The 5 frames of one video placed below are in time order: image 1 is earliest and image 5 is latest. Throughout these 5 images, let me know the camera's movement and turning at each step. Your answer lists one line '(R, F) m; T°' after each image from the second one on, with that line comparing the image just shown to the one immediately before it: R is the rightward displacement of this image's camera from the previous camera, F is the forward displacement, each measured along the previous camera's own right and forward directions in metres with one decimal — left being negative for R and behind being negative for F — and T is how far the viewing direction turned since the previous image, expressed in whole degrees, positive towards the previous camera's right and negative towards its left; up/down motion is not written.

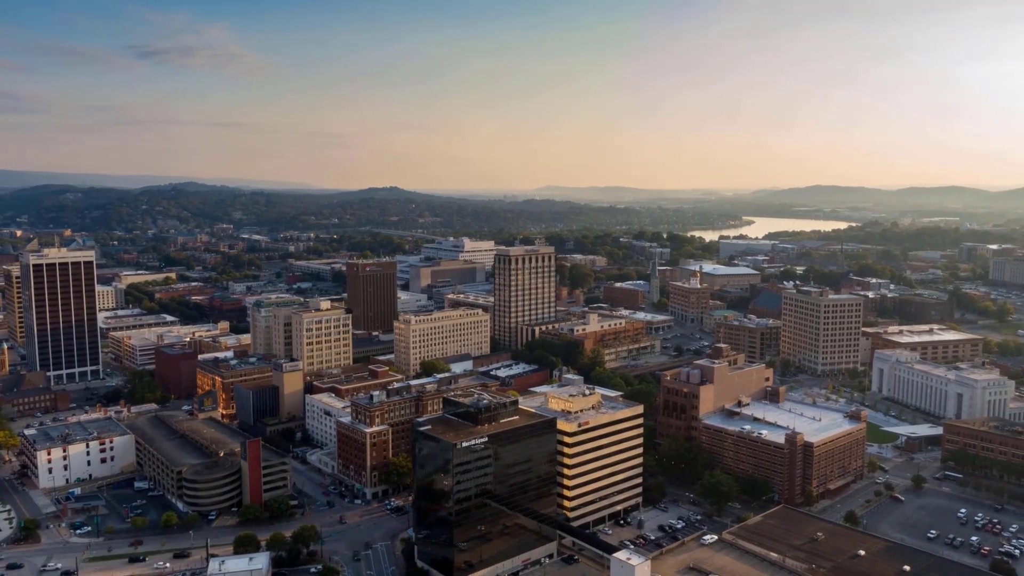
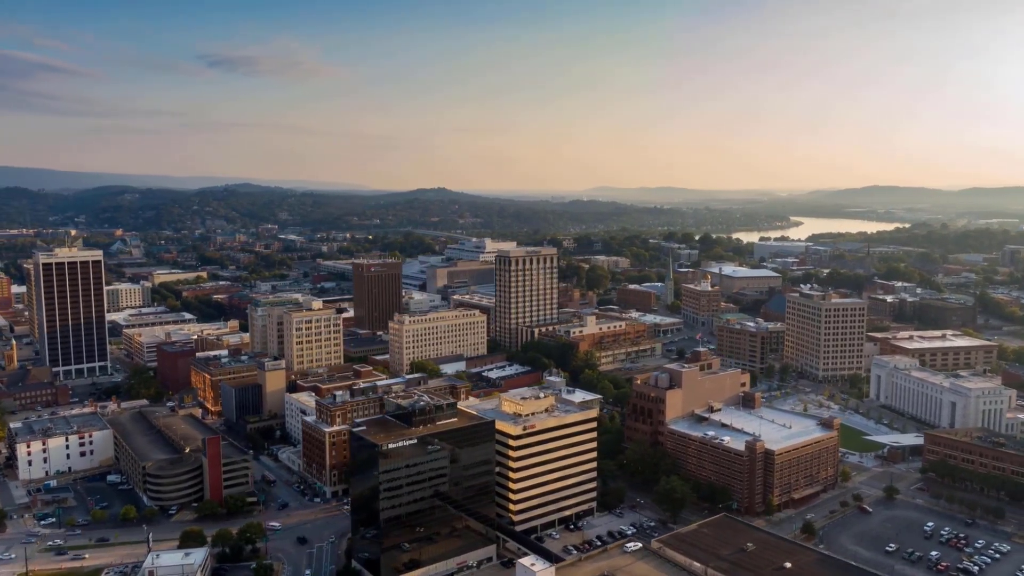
(+5.0, +0.3) m; -4°
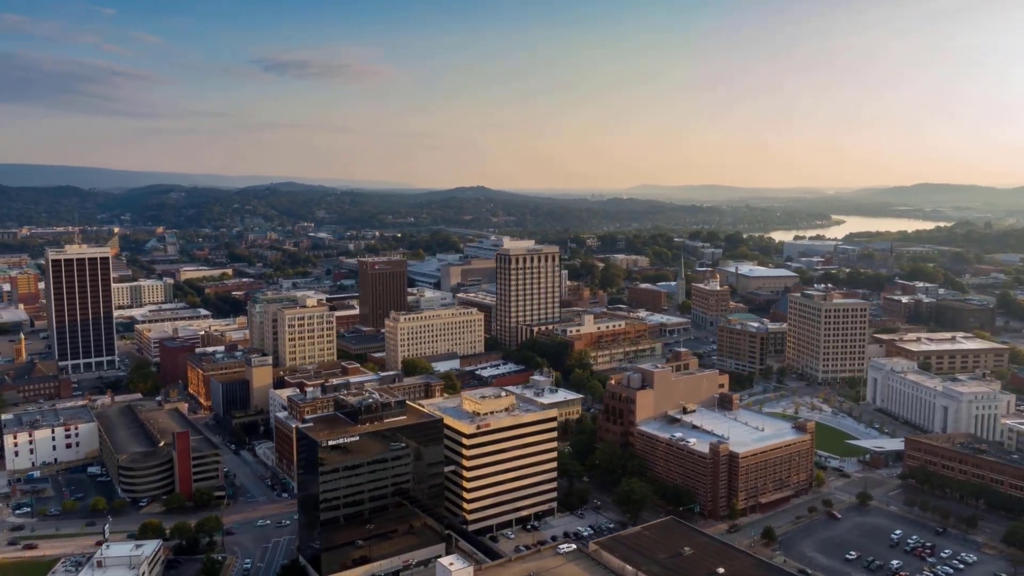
(+4.1, +0.3) m; -3°
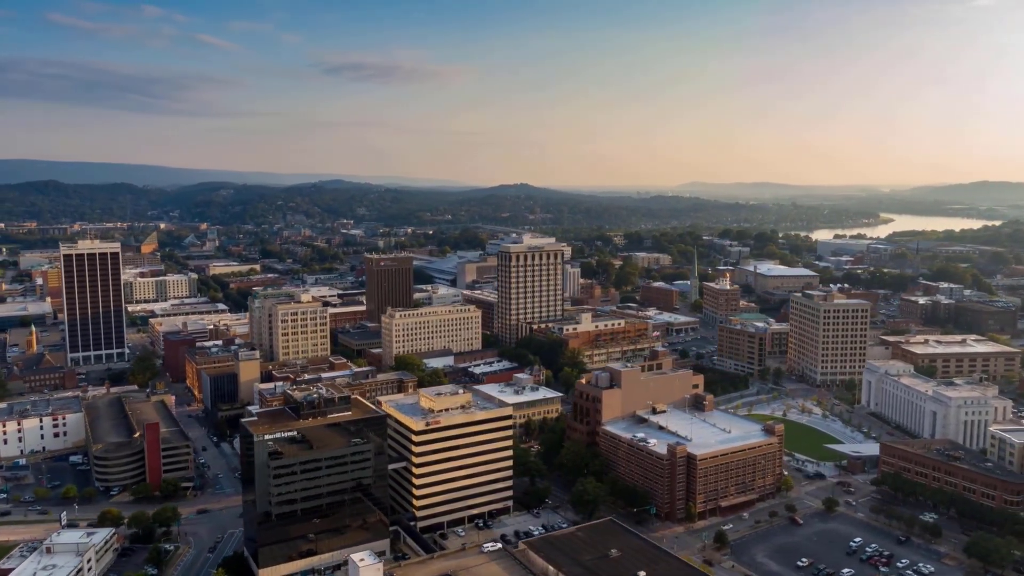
(+4.6, +0.3) m; -3°
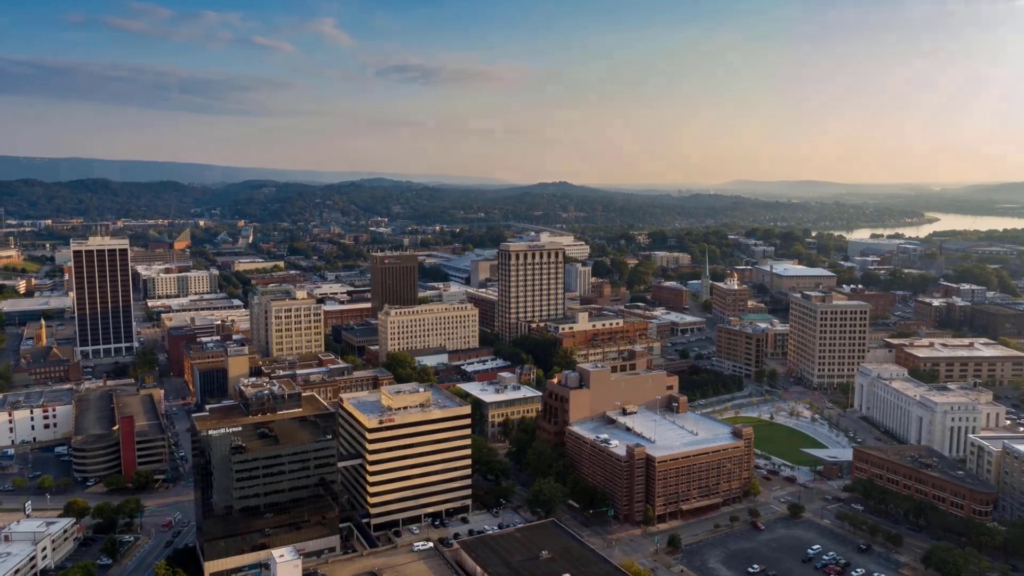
(+4.1, +0.3) m; -3°
